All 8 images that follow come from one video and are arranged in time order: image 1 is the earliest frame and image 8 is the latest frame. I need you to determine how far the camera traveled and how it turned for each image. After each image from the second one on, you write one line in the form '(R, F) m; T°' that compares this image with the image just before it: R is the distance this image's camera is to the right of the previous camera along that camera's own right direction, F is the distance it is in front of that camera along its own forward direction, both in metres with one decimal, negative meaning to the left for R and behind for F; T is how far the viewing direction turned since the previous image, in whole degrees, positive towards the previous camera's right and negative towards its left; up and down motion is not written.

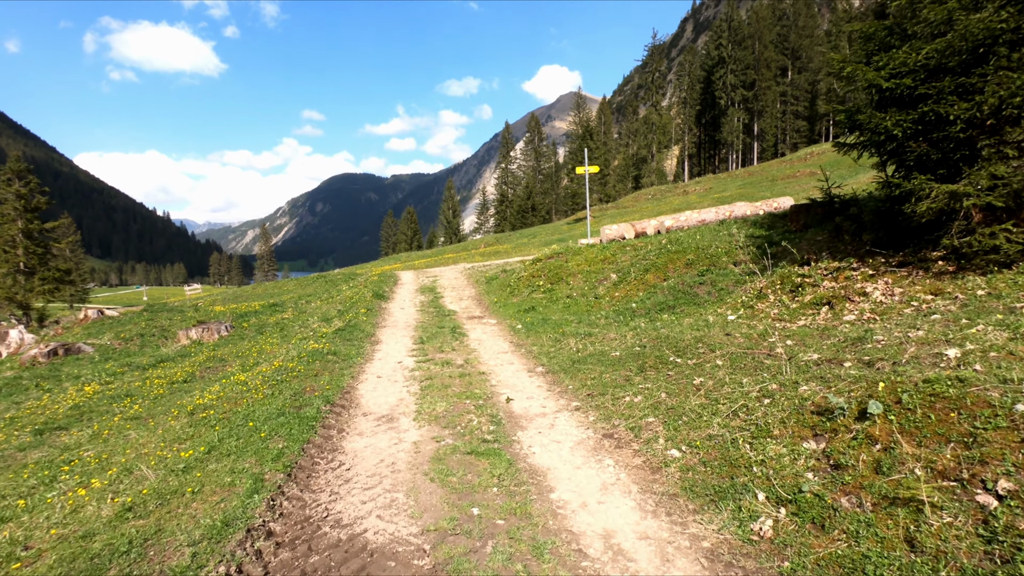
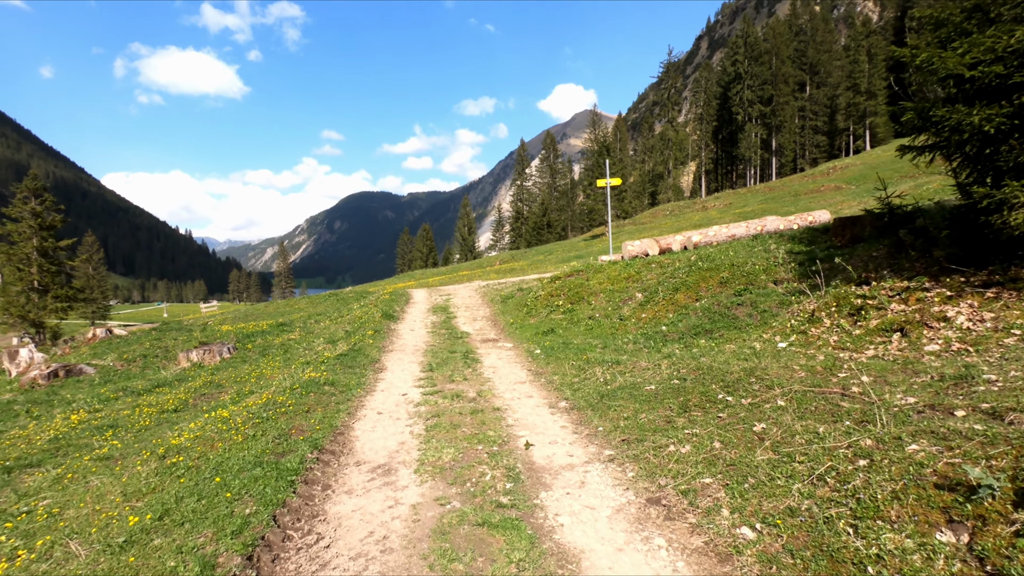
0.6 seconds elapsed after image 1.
(-0.1, +1.5) m; -2°
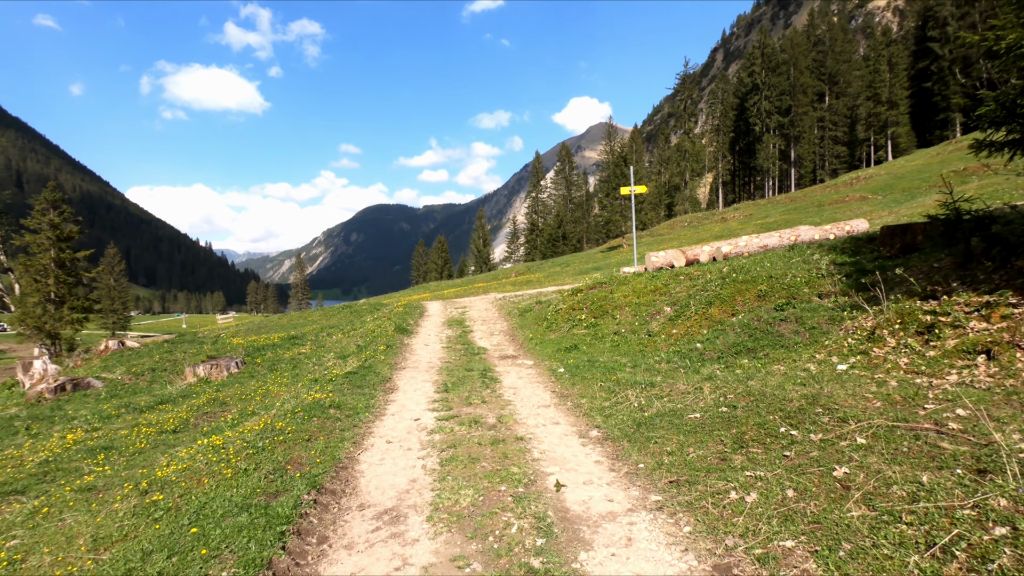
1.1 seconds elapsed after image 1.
(-0.2, +1.1) m; -2°
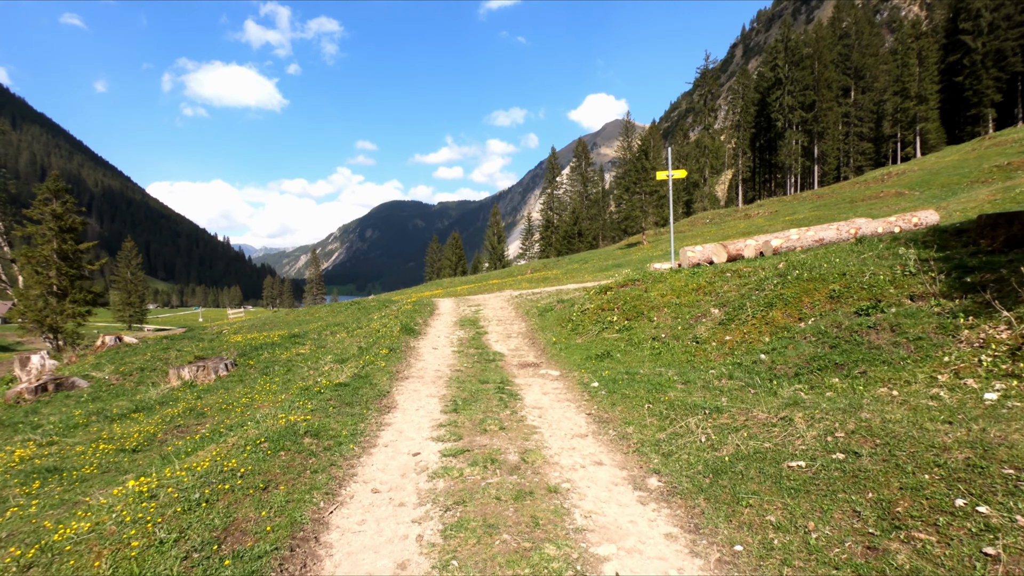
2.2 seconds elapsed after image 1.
(-0.2, +2.5) m; -1°
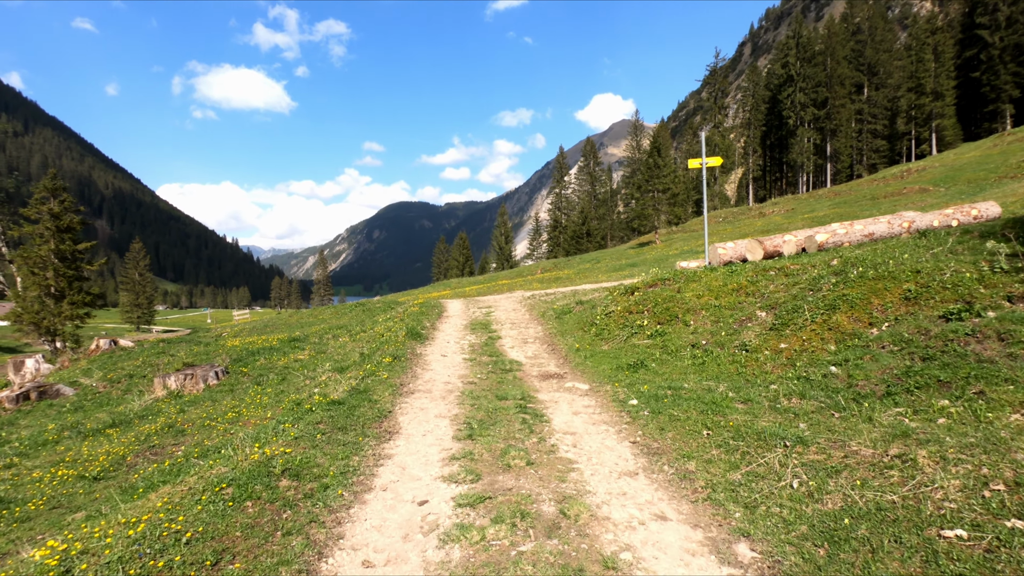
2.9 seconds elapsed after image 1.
(-0.3, +1.8) m; -1°
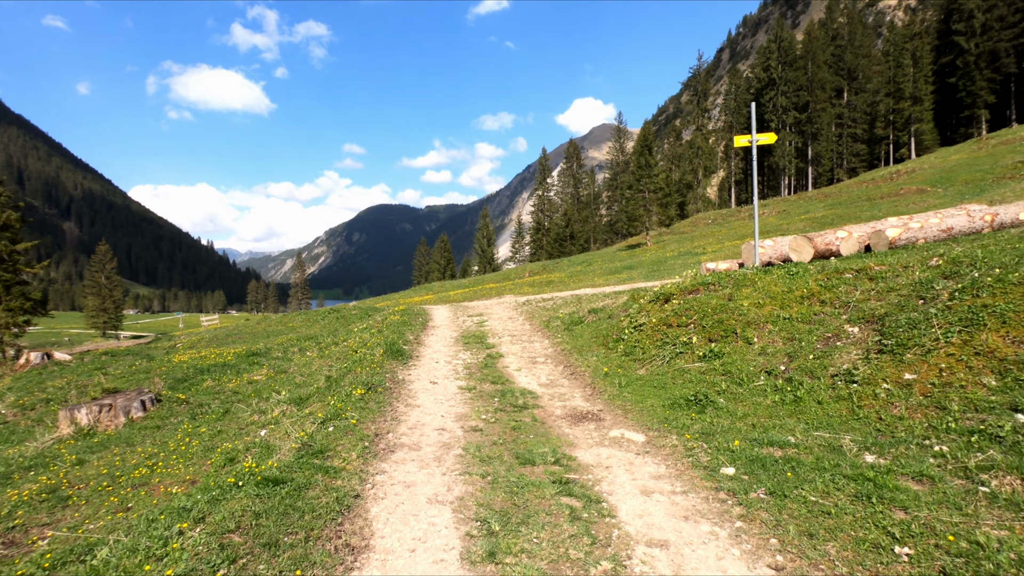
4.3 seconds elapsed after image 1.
(-0.6, +3.5) m; +2°
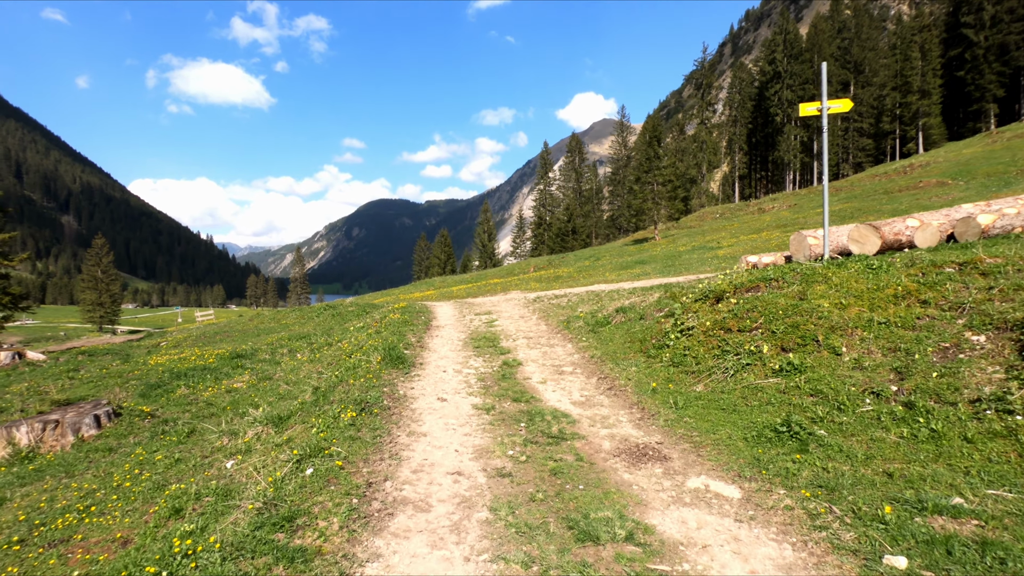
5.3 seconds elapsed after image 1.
(-0.5, +2.3) m; 0°
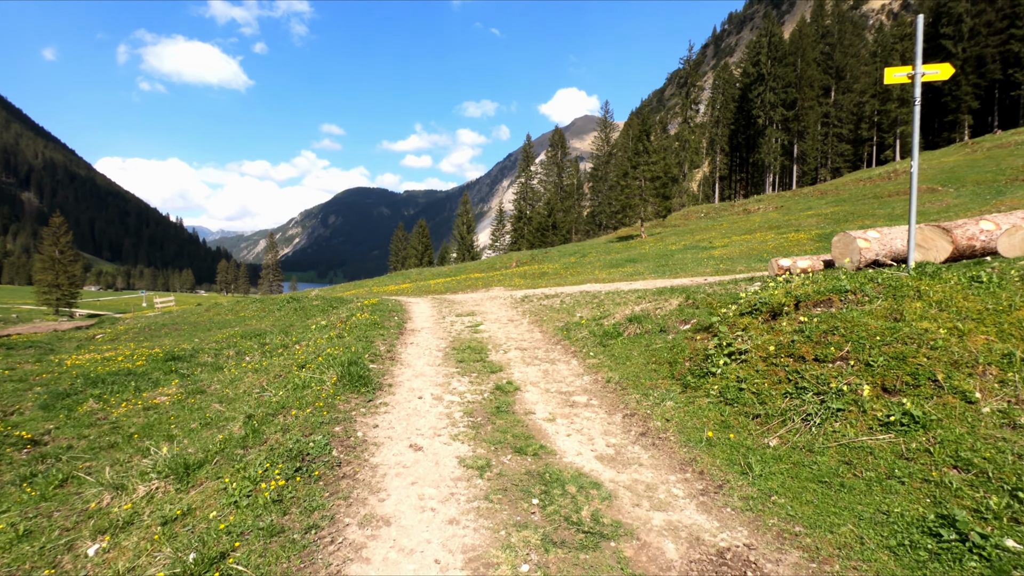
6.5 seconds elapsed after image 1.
(-0.4, +2.9) m; +2°
